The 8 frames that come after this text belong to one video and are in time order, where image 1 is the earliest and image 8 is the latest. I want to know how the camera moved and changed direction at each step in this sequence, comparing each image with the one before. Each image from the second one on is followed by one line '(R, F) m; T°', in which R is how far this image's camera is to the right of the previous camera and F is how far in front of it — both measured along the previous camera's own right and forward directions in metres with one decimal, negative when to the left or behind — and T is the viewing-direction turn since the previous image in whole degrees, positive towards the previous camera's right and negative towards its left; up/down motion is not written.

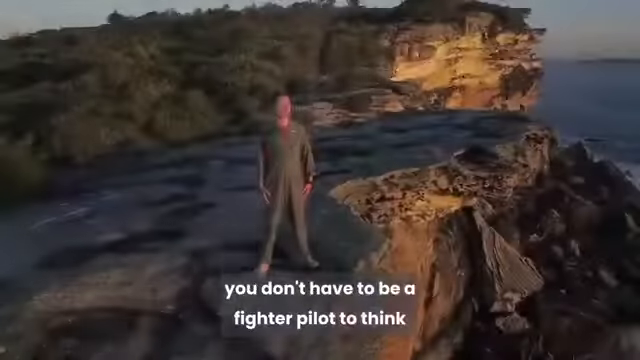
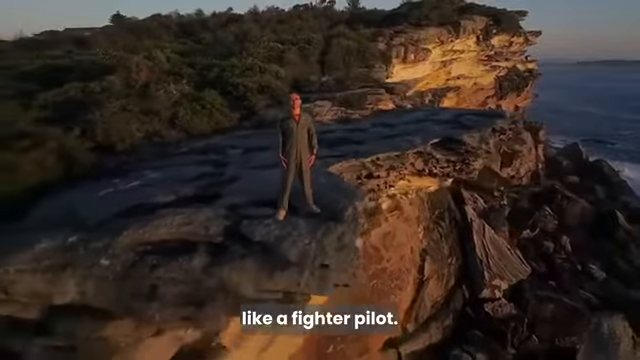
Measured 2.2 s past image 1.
(0.0, -0.9) m; 0°
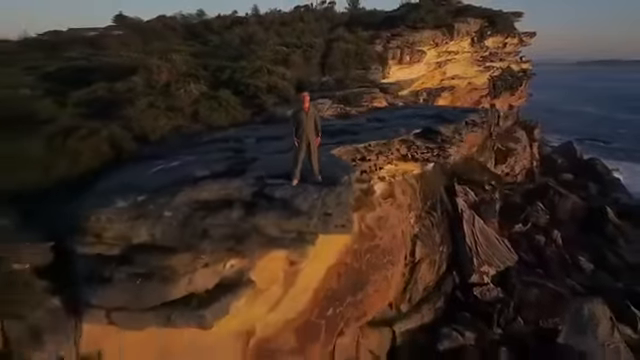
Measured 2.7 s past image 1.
(0.0, -1.1) m; 0°
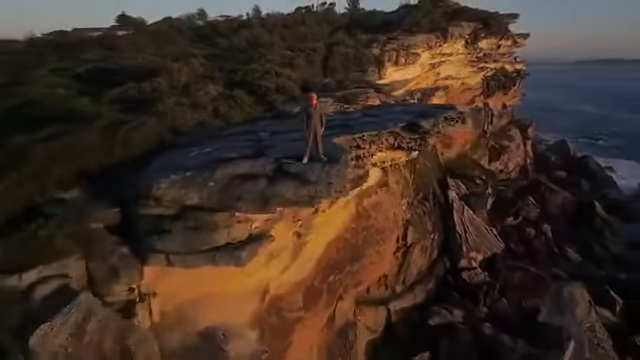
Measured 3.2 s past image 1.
(-0.1, -1.3) m; 0°
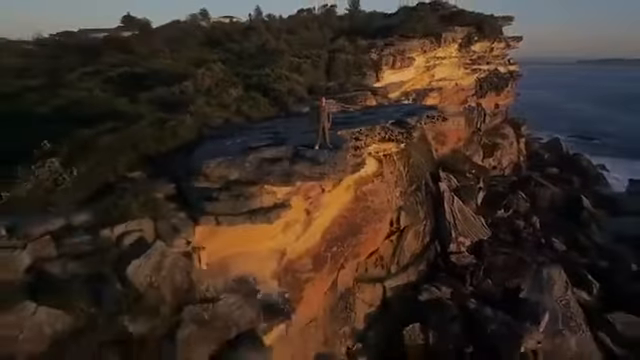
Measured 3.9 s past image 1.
(-0.2, -1.8) m; 0°
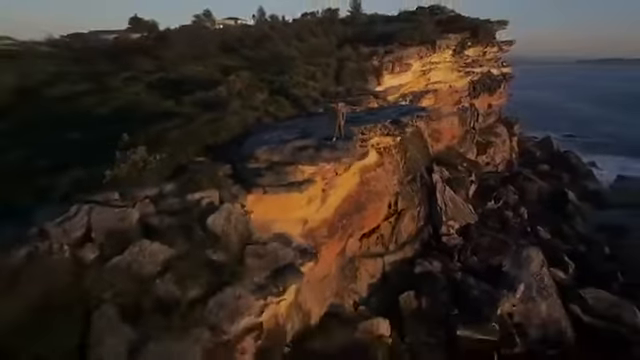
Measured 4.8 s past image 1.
(-0.5, -2.8) m; 0°
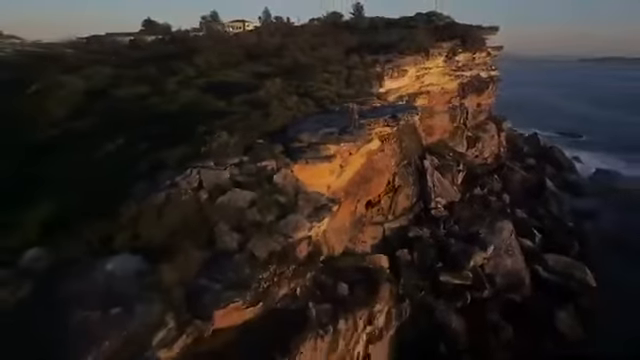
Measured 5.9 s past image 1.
(-1.0, -5.2) m; 0°
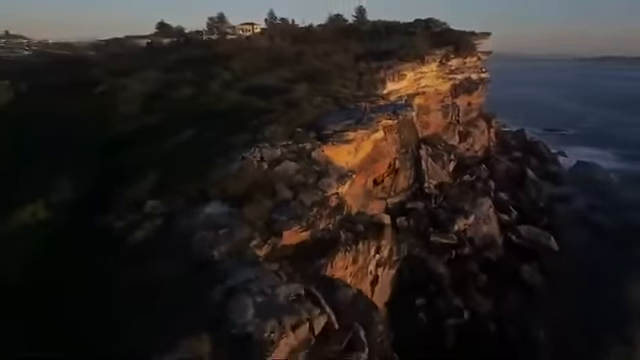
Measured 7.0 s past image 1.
(-1.4, -6.2) m; 0°
